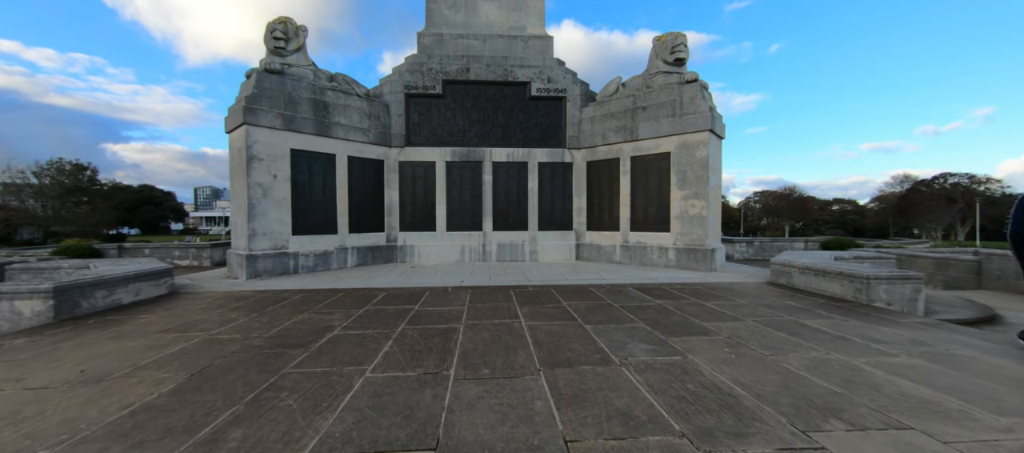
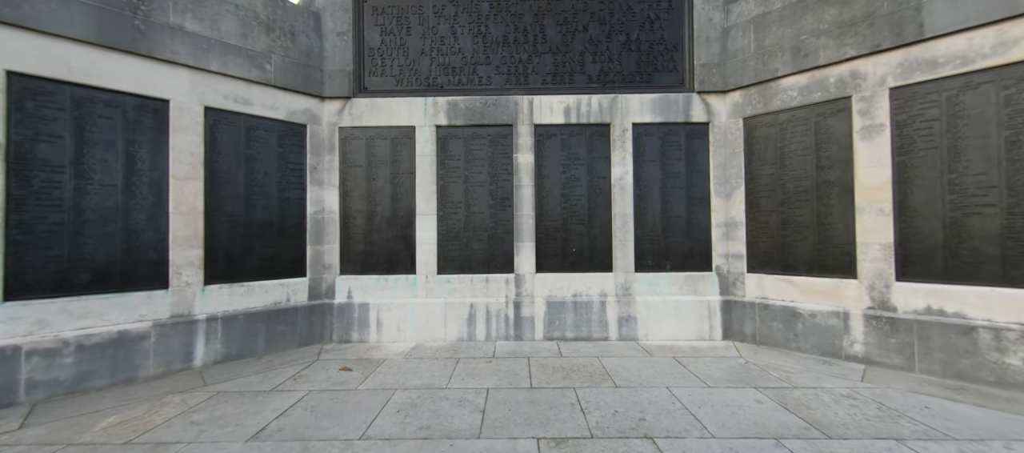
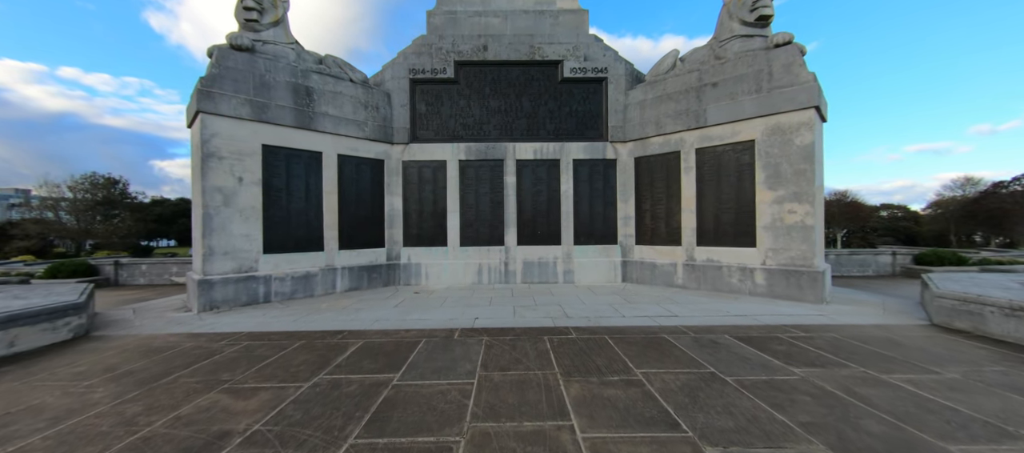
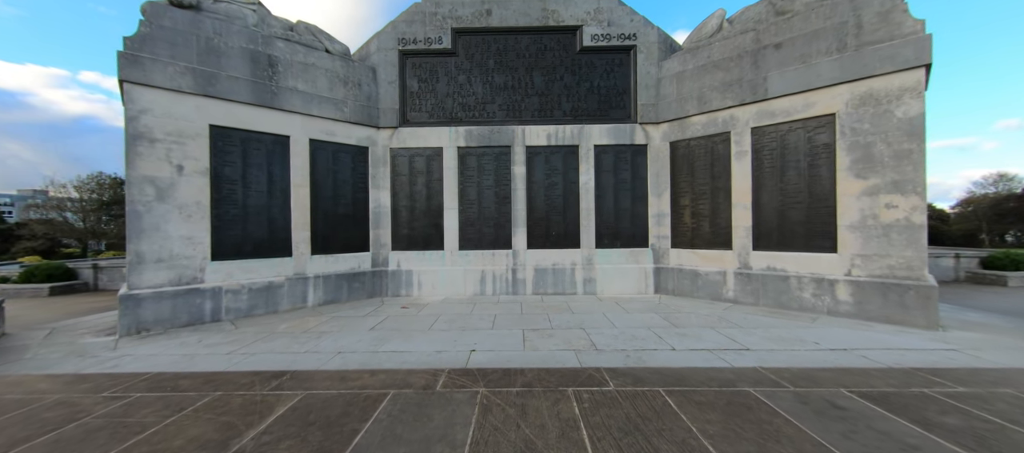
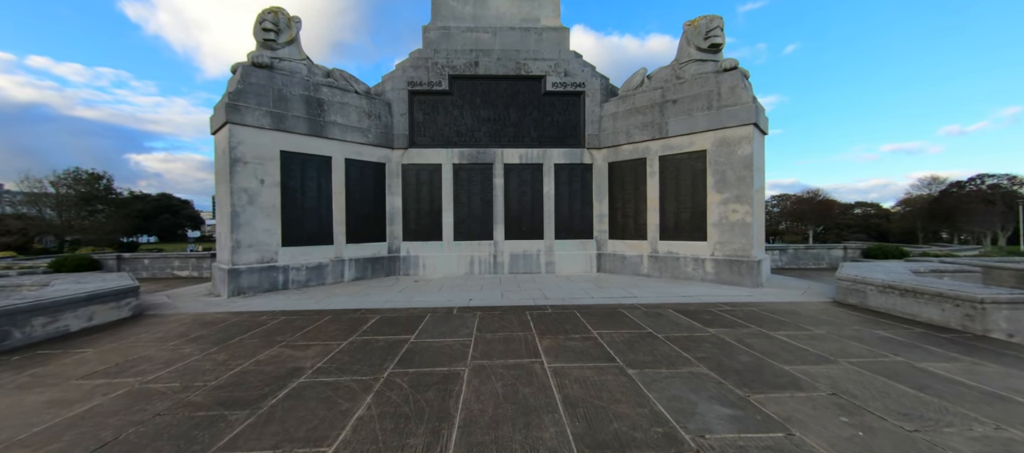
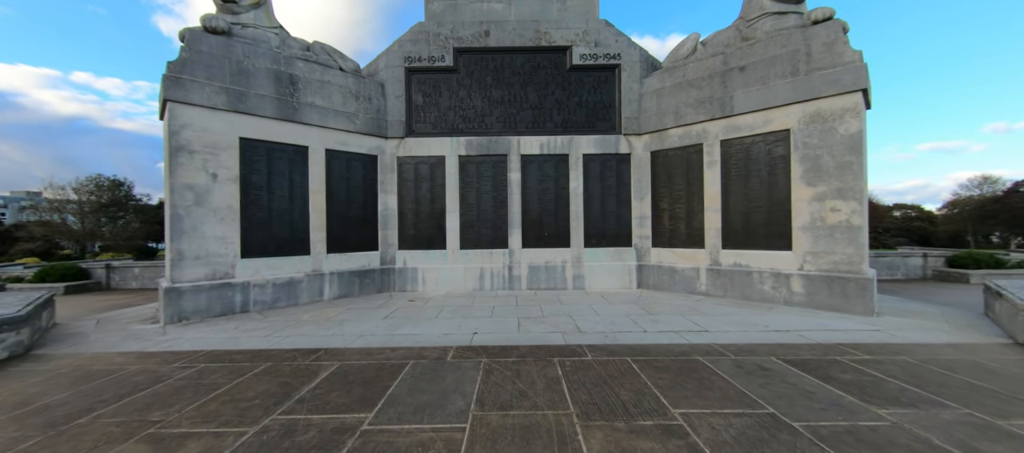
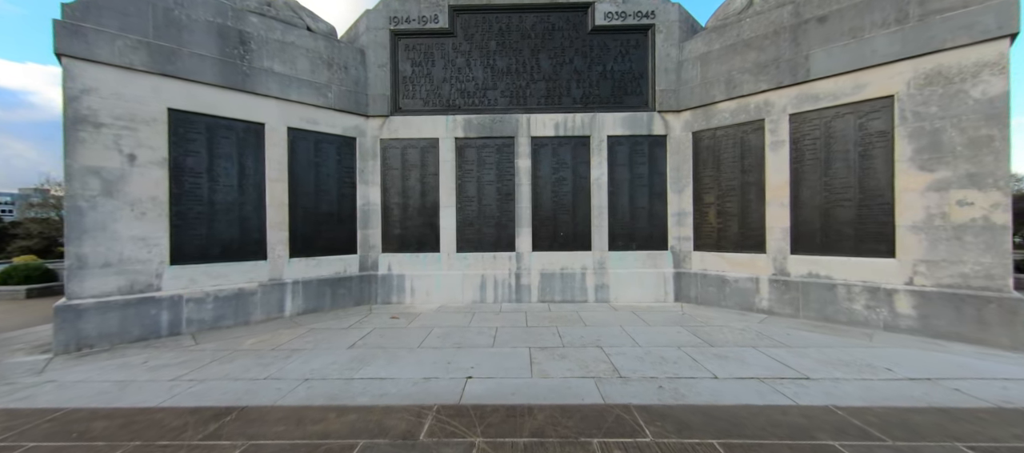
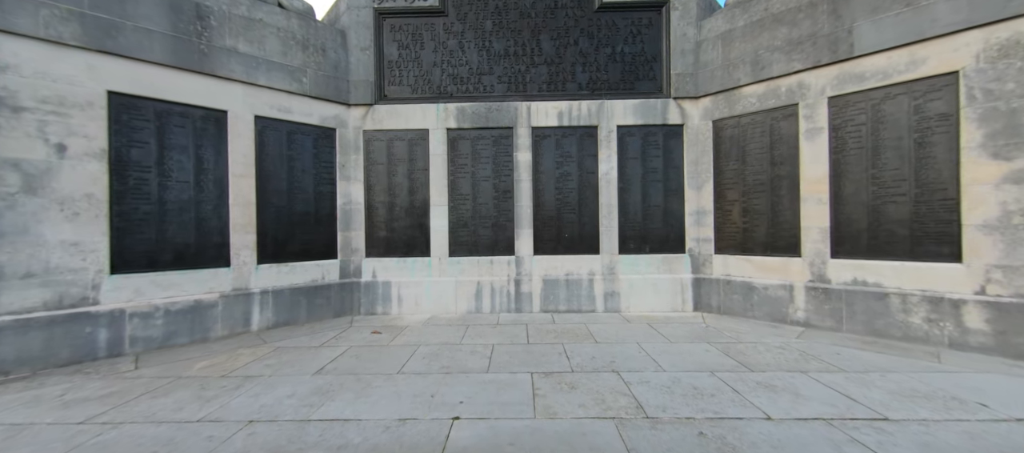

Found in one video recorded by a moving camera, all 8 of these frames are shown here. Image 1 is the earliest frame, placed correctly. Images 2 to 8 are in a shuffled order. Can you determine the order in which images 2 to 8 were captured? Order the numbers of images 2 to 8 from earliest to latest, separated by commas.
5, 3, 6, 4, 7, 8, 2
